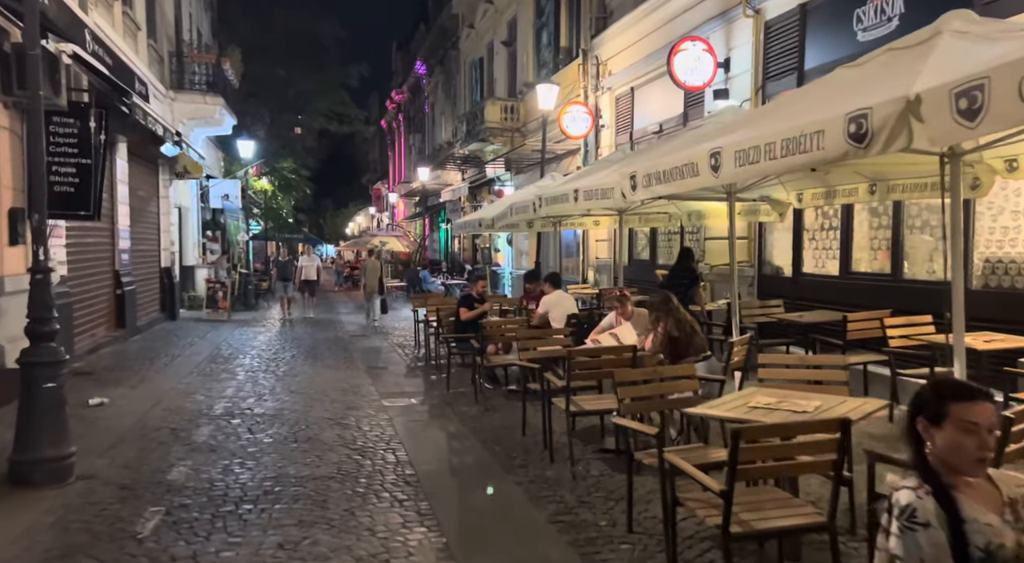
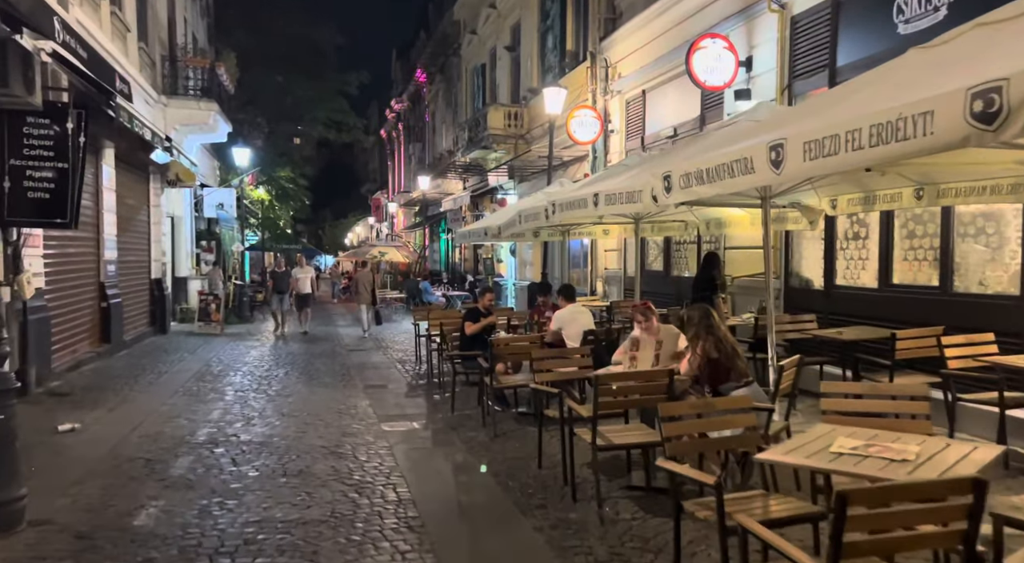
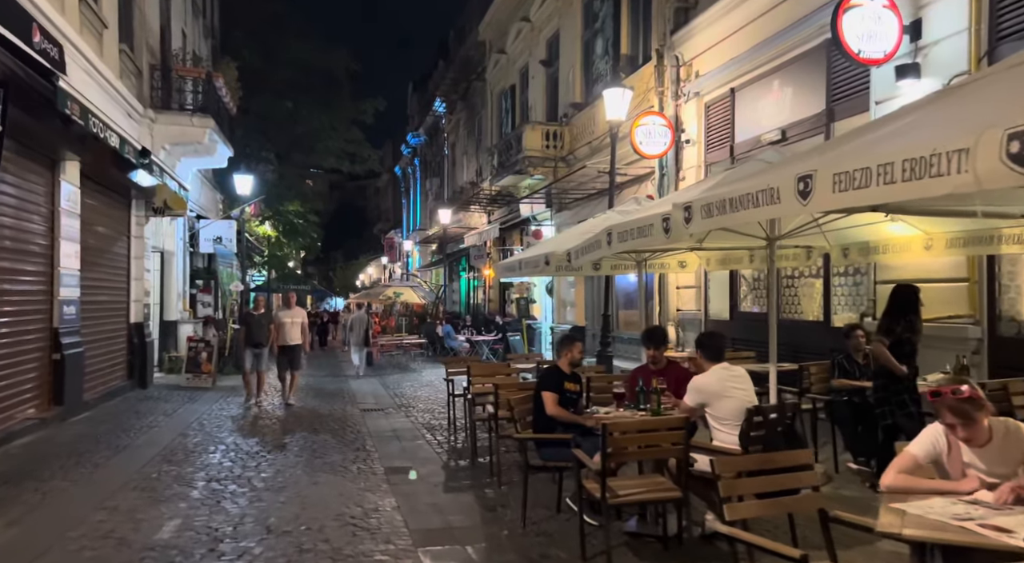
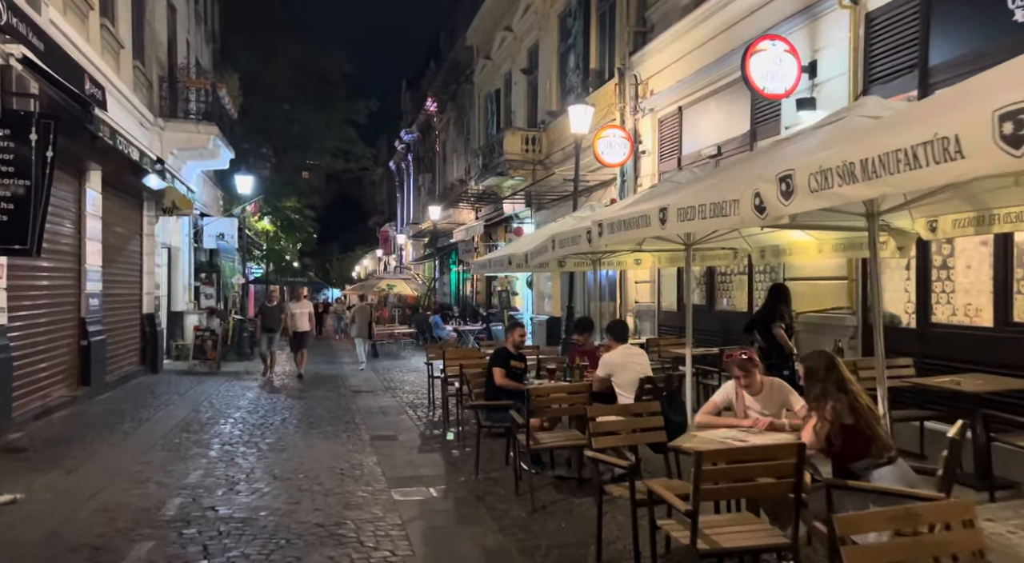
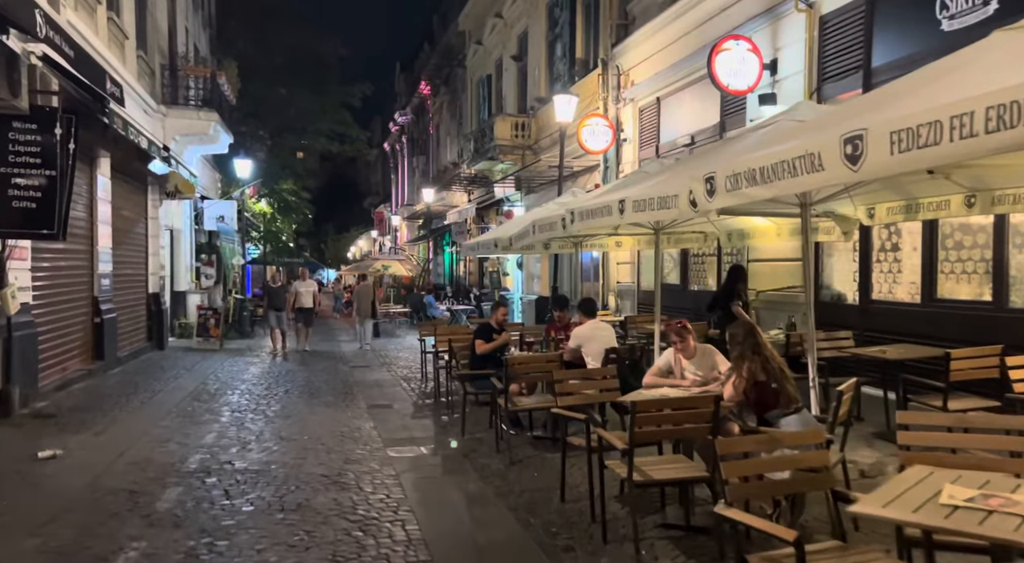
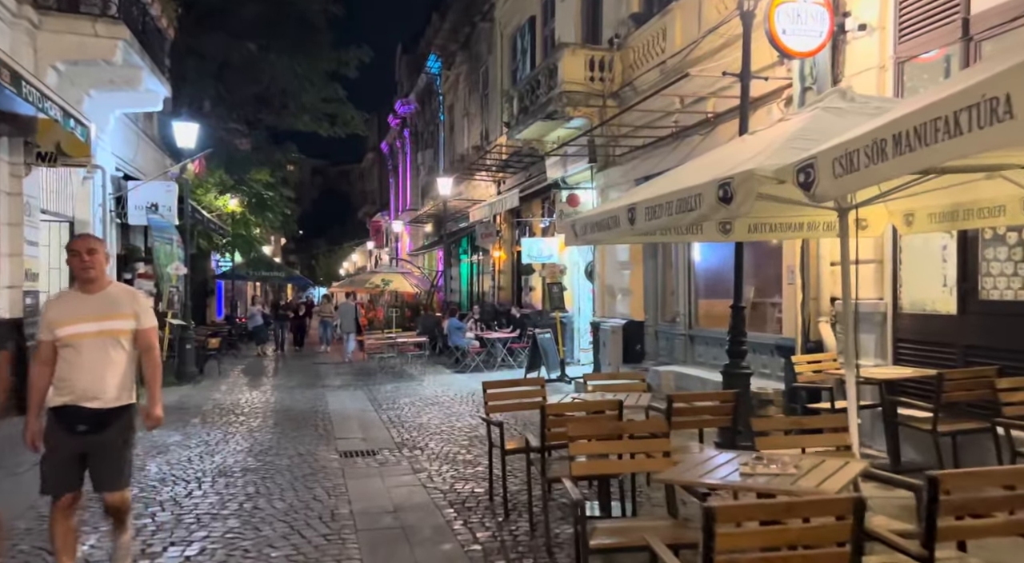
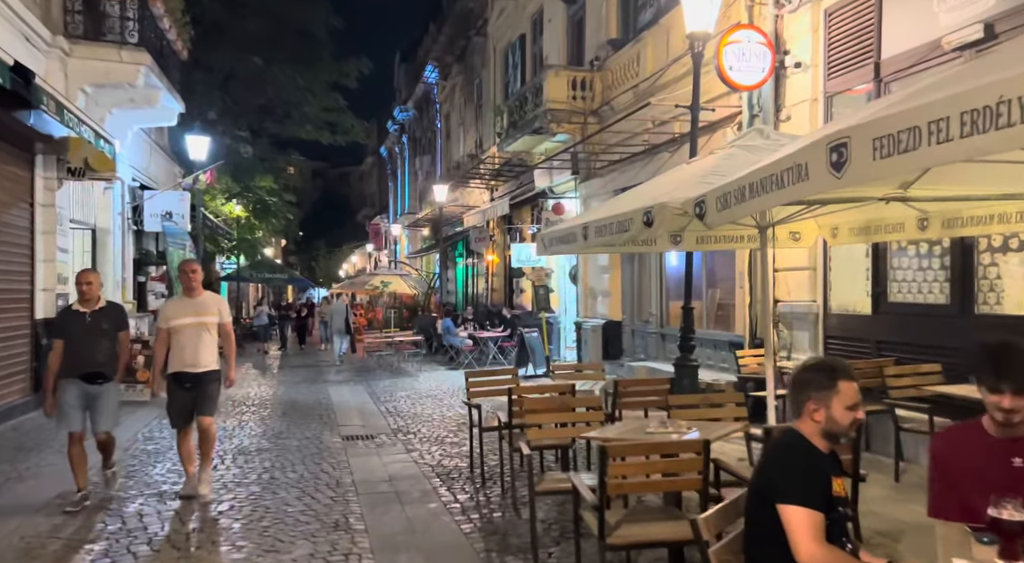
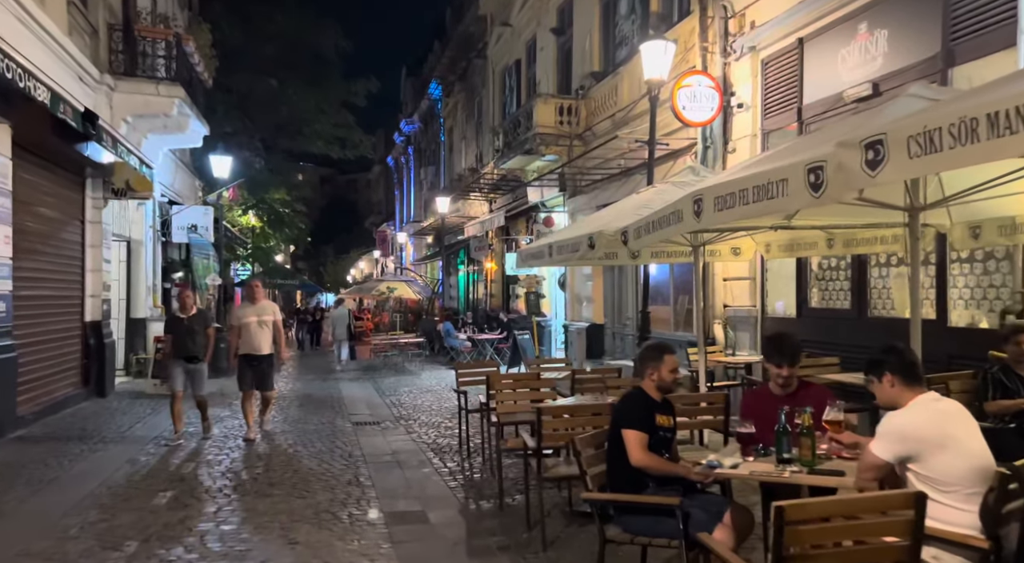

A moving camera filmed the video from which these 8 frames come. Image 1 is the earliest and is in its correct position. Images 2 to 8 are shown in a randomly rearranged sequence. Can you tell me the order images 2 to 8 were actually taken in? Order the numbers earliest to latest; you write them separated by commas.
2, 5, 4, 3, 8, 7, 6
